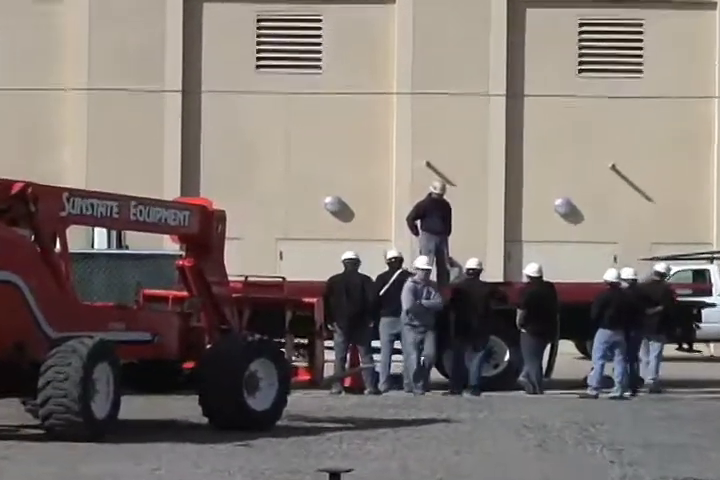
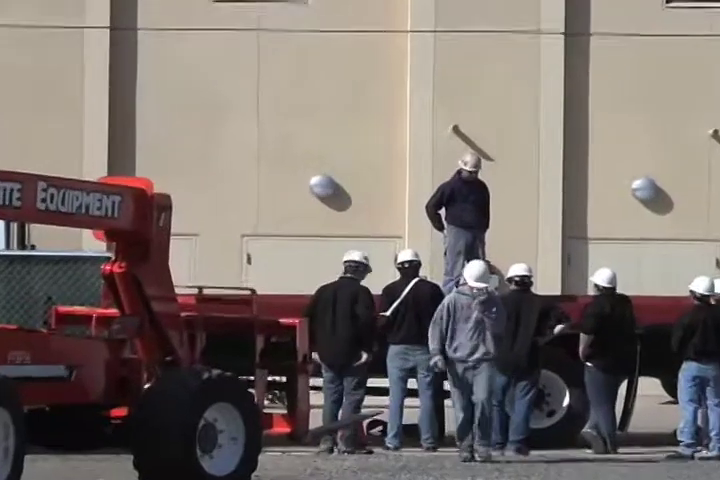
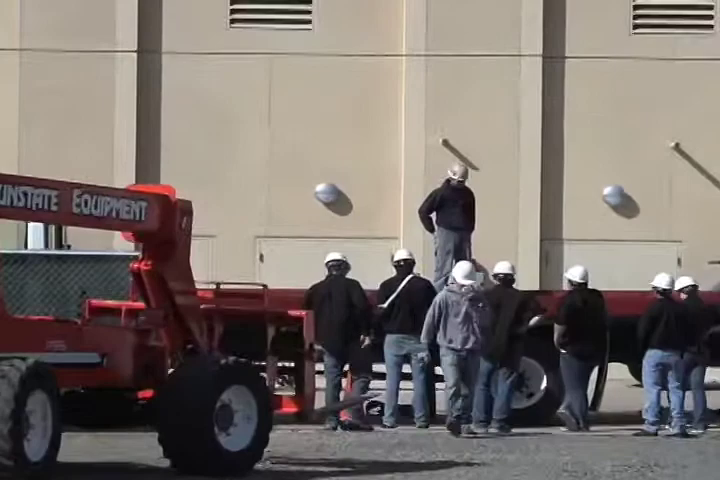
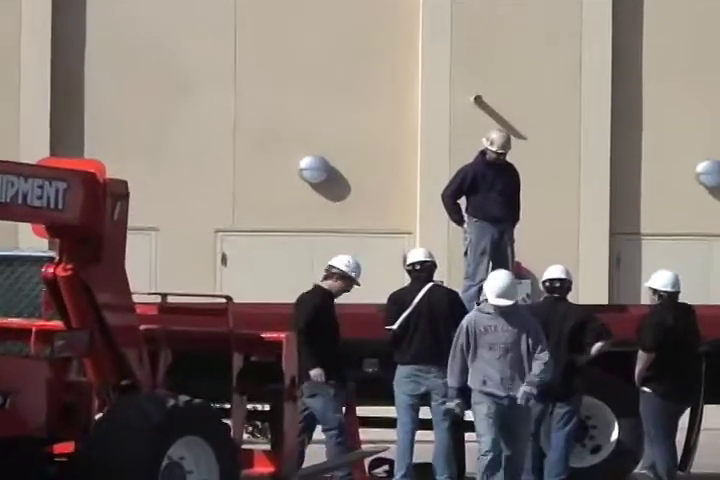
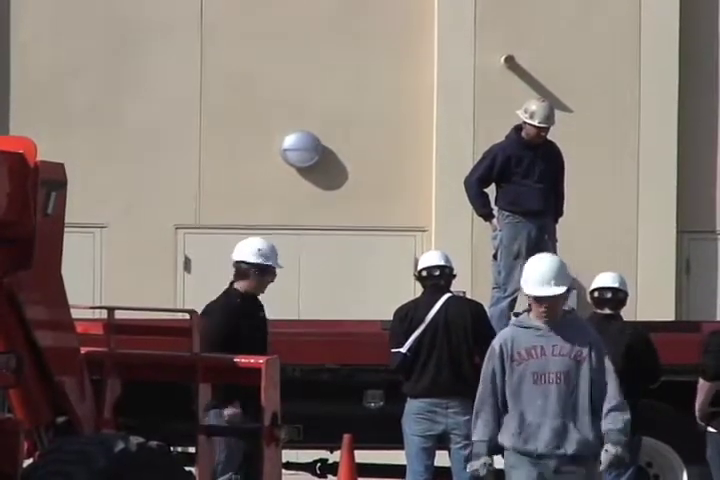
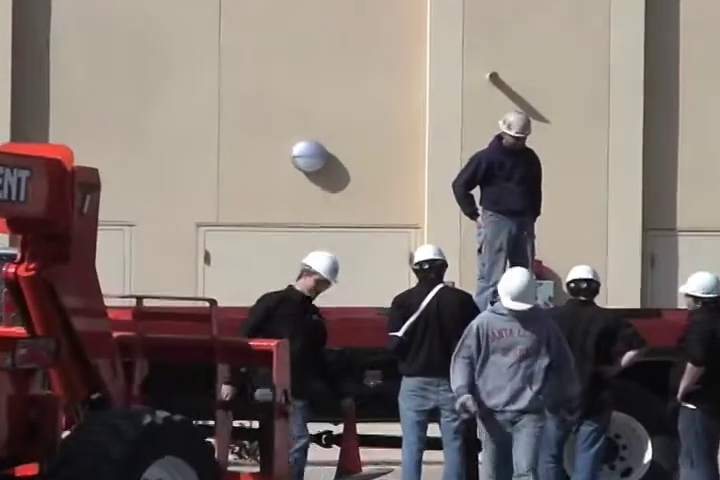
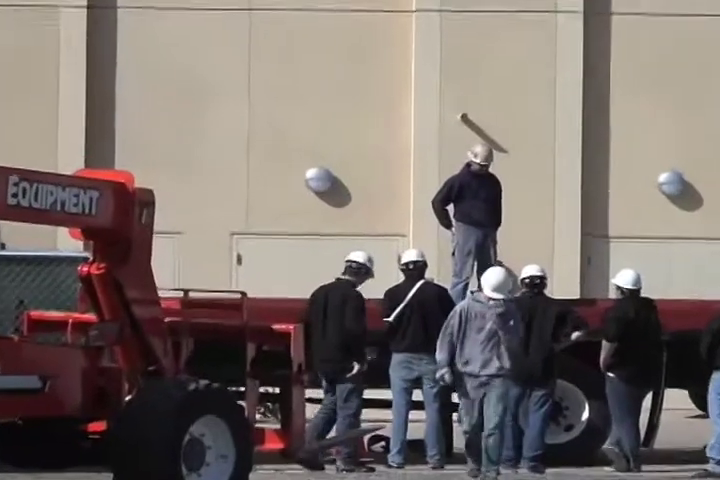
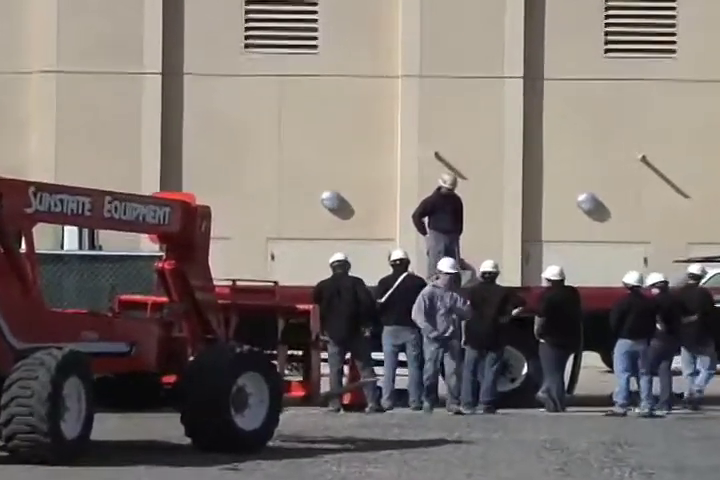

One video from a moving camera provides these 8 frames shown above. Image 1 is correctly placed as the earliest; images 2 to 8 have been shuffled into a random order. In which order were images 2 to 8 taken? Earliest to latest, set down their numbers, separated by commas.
8, 3, 2, 7, 4, 6, 5
